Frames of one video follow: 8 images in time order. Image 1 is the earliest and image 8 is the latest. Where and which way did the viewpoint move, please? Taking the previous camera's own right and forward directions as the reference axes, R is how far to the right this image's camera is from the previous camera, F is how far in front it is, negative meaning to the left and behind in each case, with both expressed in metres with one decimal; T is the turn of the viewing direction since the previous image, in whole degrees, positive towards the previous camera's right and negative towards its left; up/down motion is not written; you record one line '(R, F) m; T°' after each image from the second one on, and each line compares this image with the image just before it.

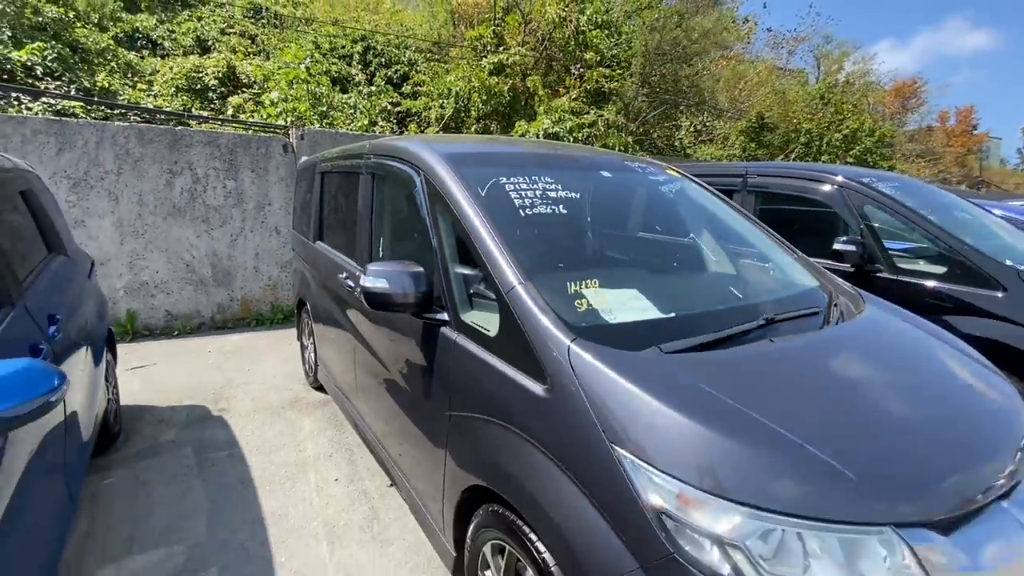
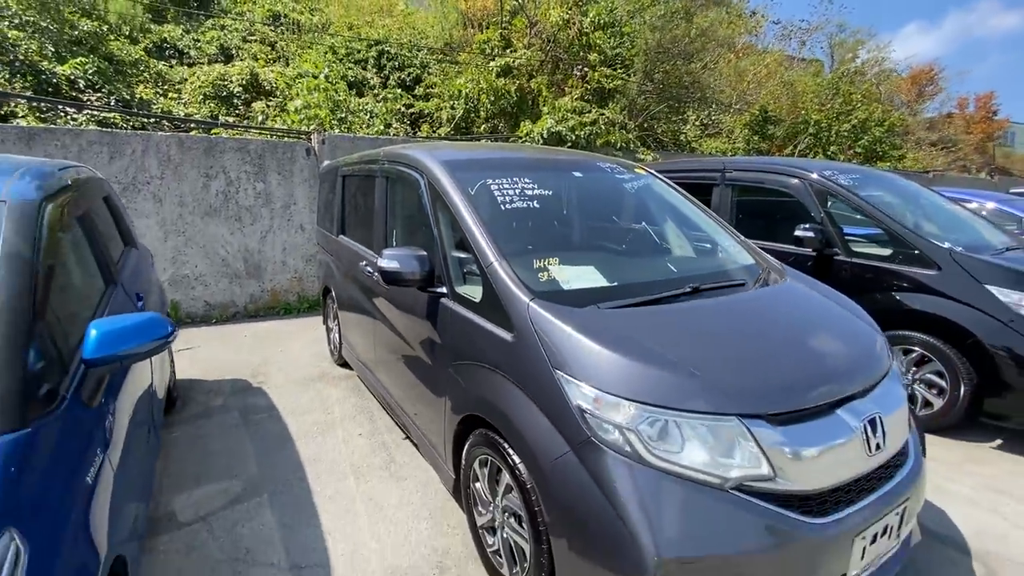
(+0.2, -0.5) m; -2°
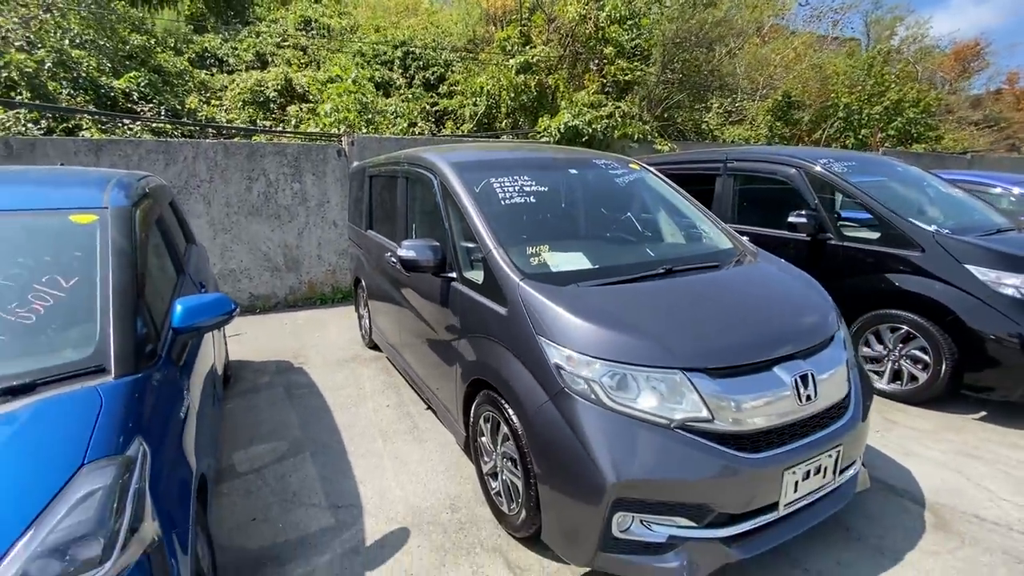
(+0.2, -0.4) m; -3°
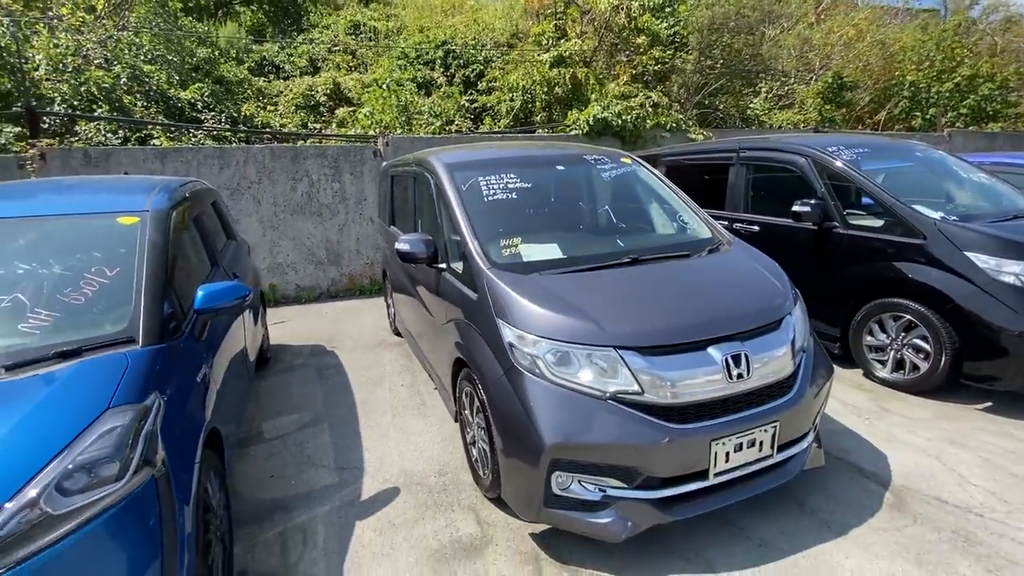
(+0.4, -0.2) m; -6°
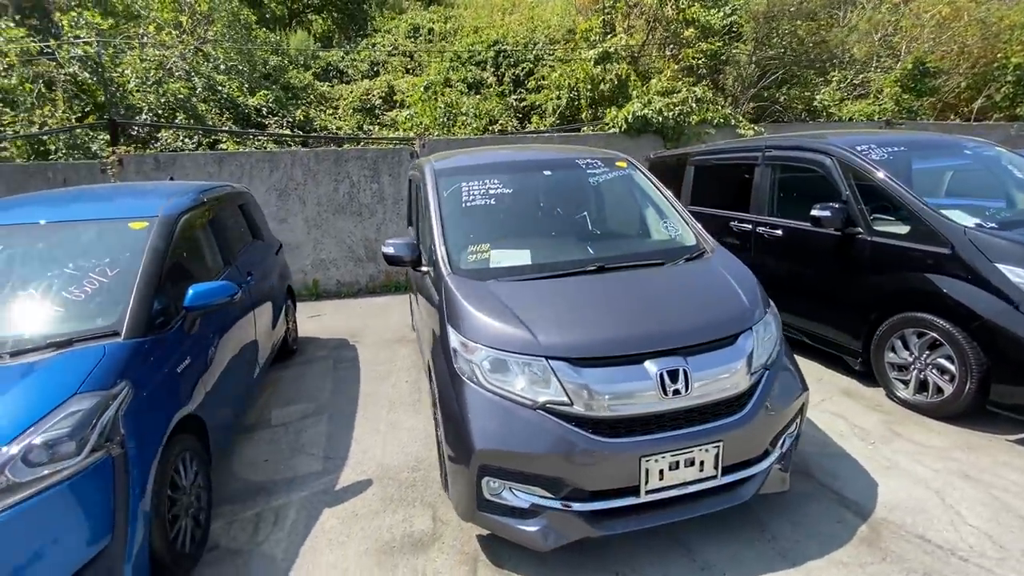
(+0.6, 0.0) m; -7°
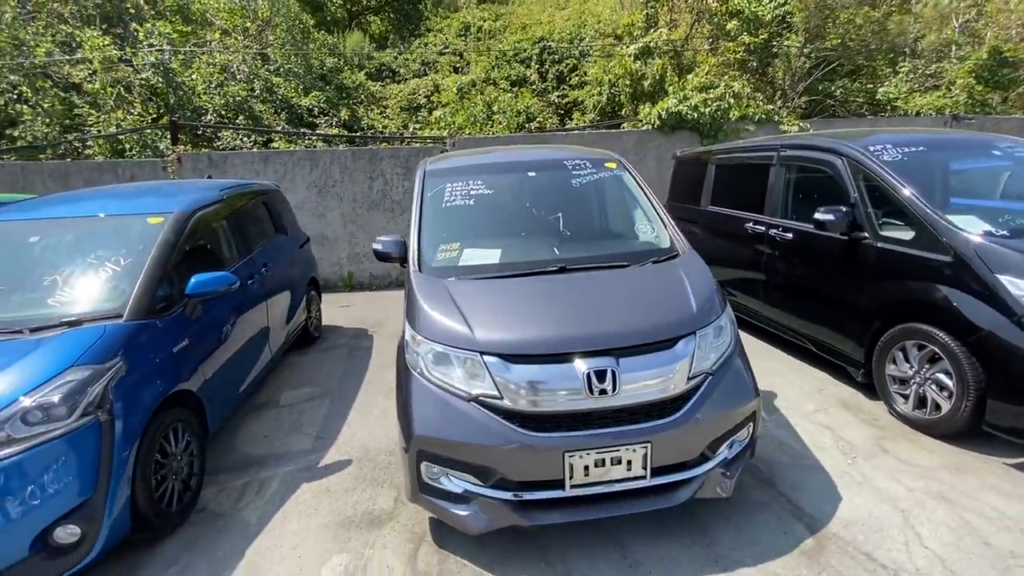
(+0.5, -0.1) m; -6°
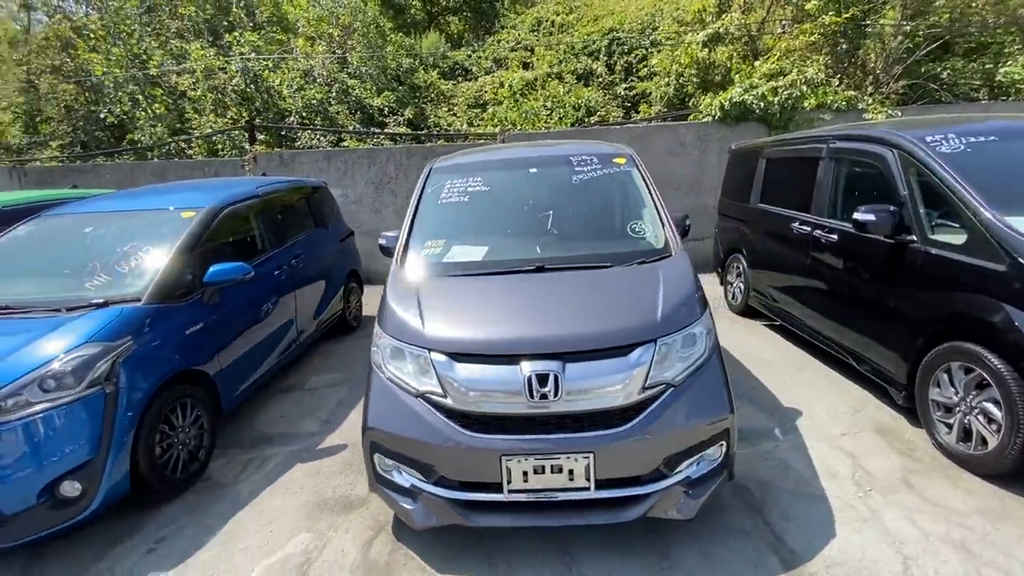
(+0.6, +0.1) m; -9°
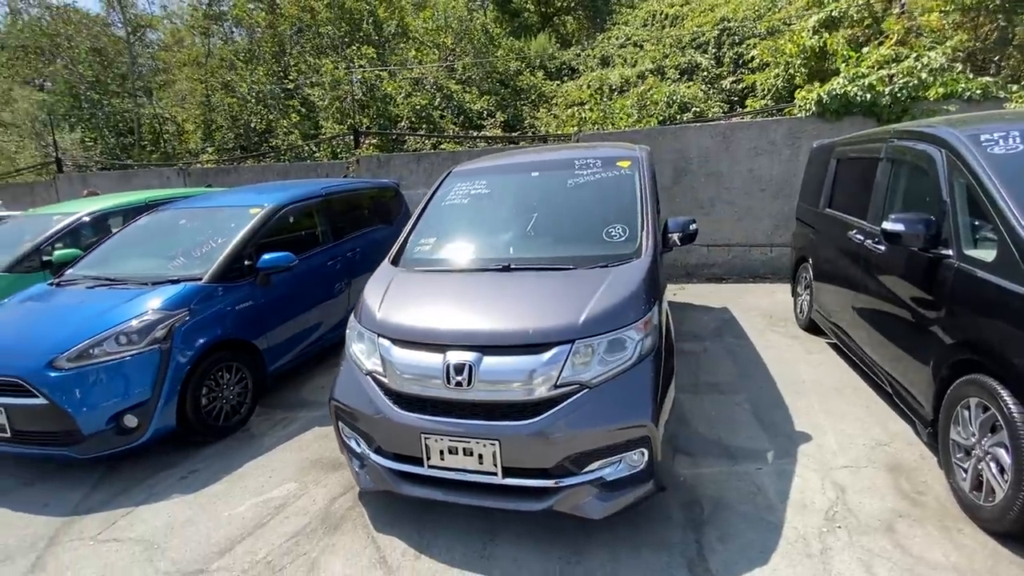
(+0.9, -0.1) m; -14°
